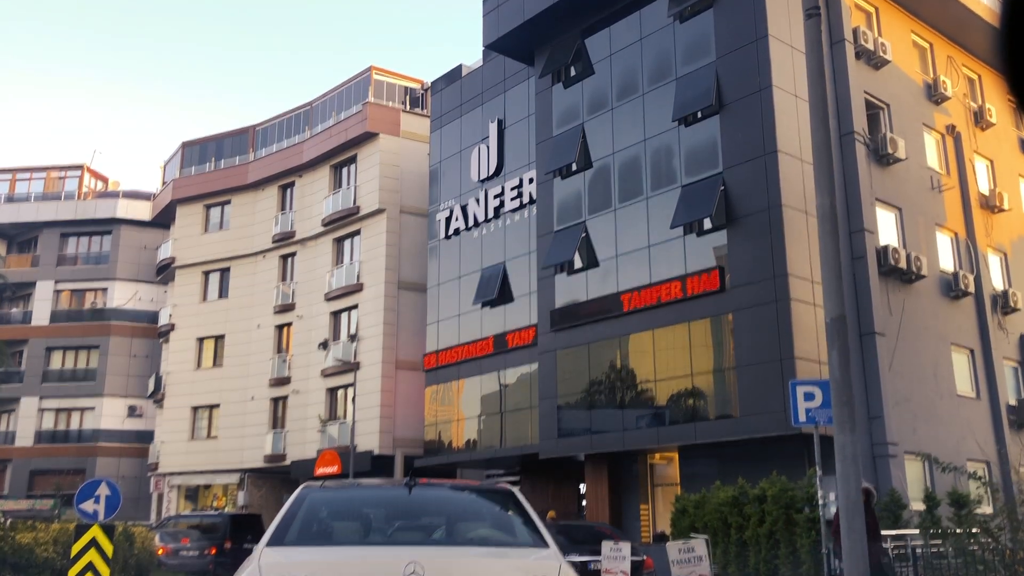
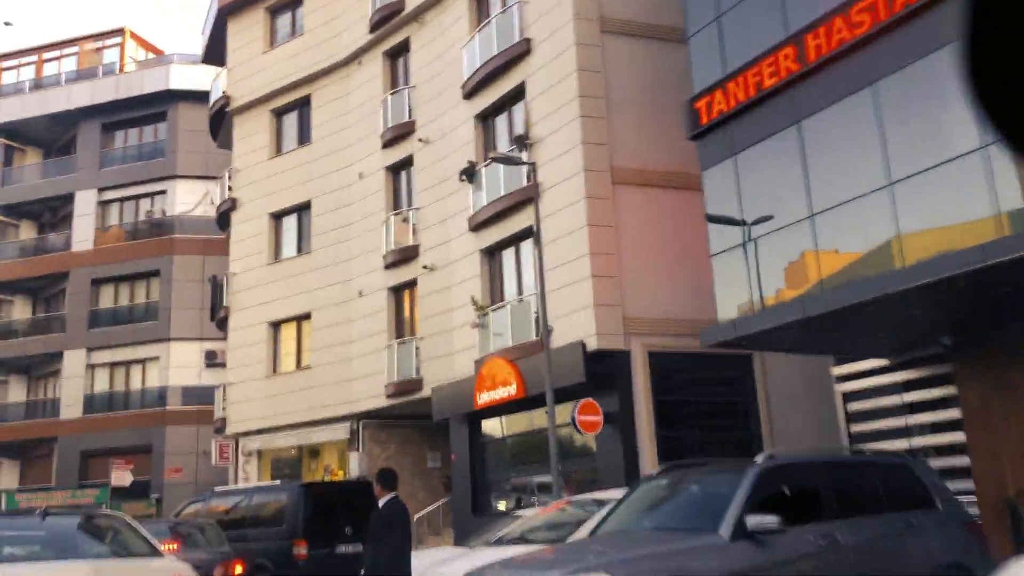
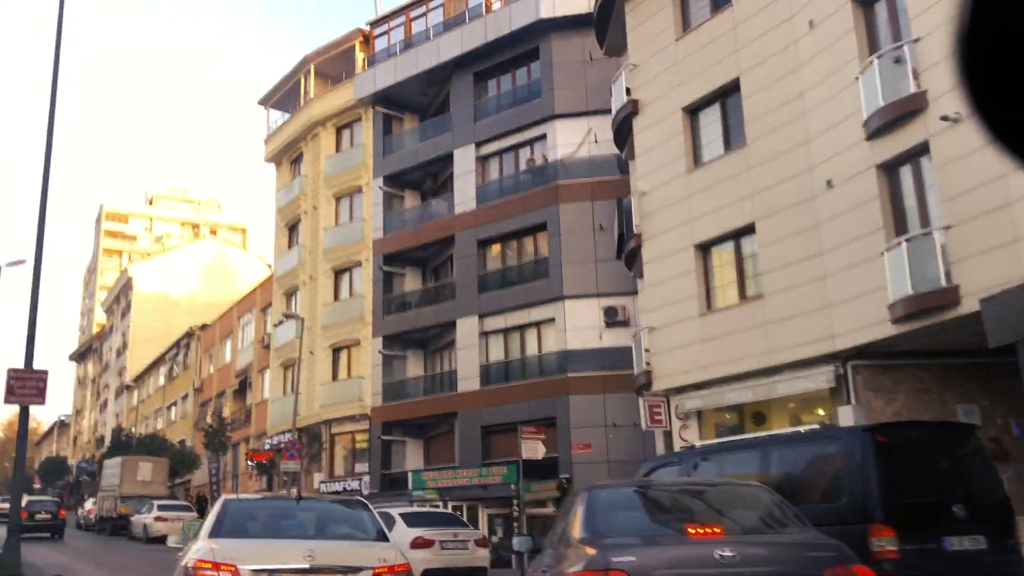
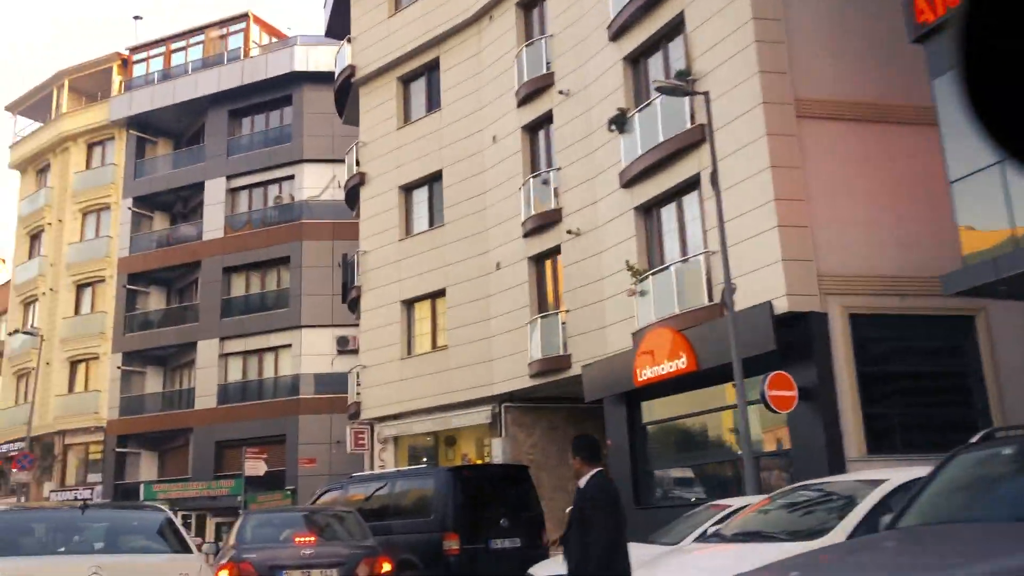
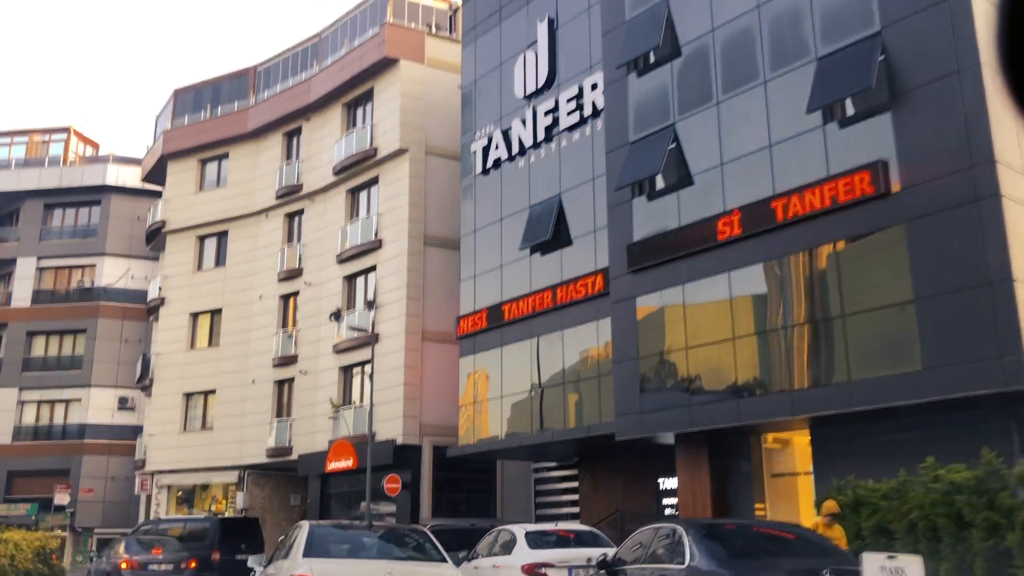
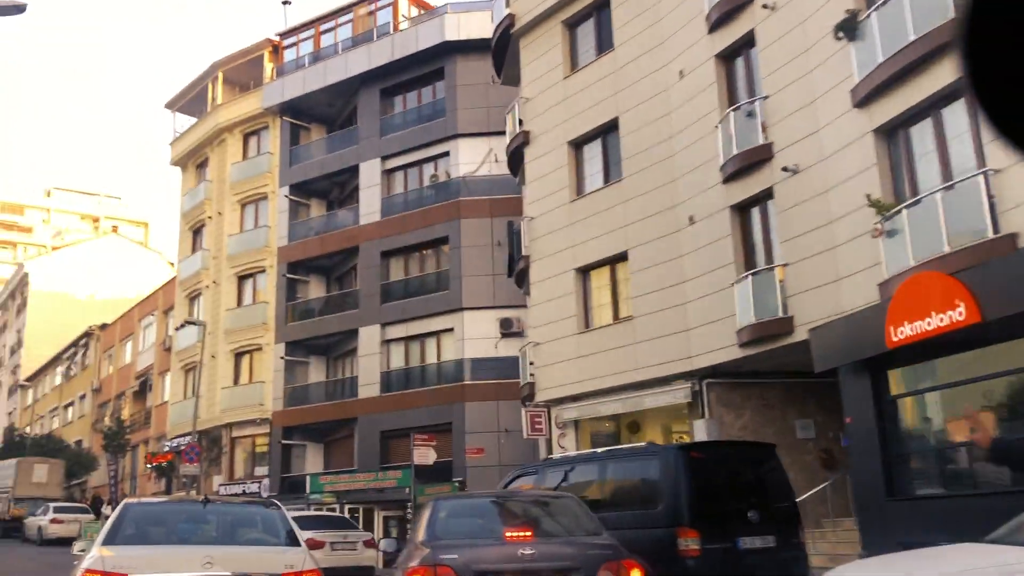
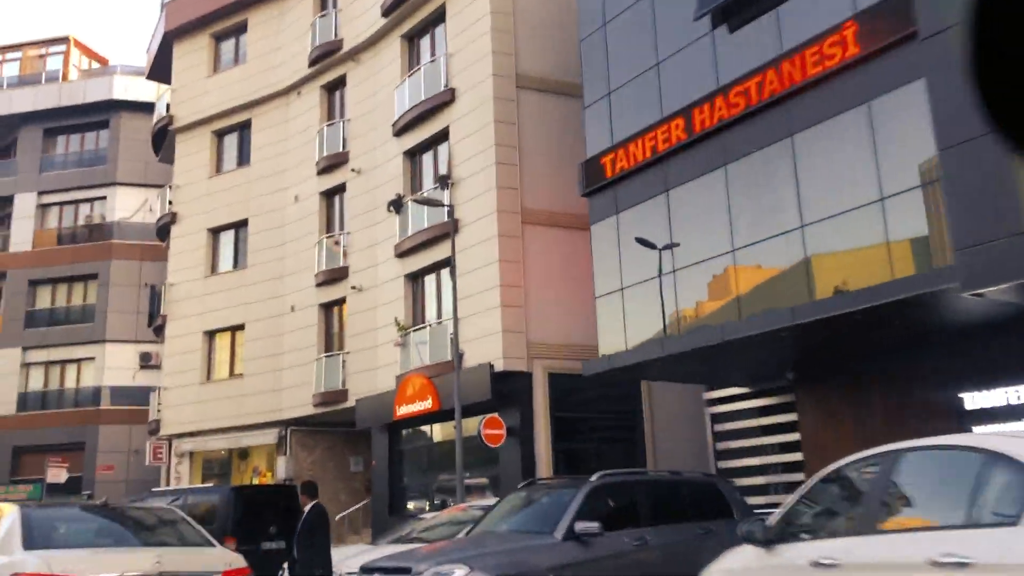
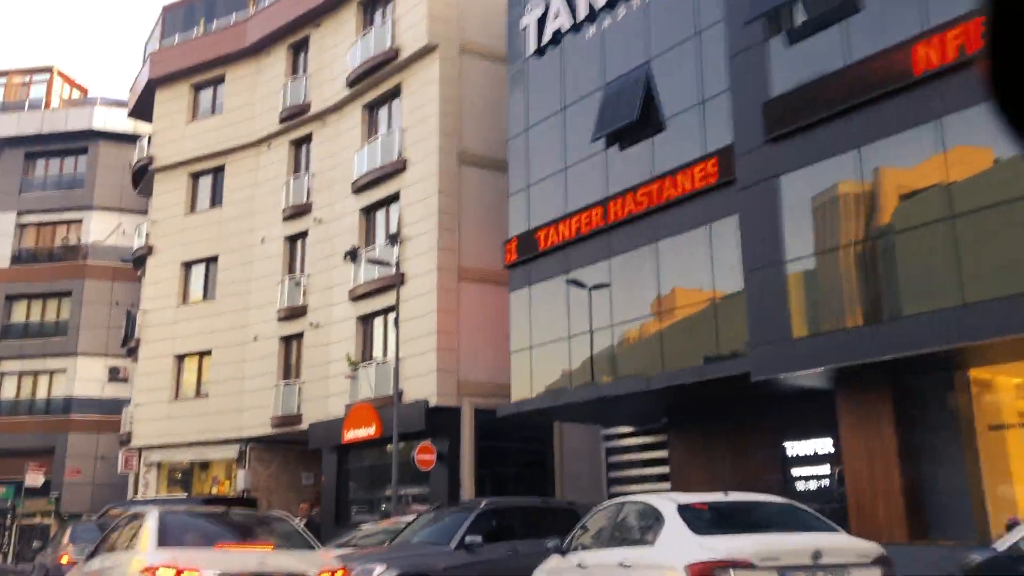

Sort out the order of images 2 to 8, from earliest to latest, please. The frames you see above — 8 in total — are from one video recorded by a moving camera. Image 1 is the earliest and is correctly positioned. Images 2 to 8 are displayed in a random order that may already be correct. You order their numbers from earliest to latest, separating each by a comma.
5, 8, 7, 2, 4, 6, 3
